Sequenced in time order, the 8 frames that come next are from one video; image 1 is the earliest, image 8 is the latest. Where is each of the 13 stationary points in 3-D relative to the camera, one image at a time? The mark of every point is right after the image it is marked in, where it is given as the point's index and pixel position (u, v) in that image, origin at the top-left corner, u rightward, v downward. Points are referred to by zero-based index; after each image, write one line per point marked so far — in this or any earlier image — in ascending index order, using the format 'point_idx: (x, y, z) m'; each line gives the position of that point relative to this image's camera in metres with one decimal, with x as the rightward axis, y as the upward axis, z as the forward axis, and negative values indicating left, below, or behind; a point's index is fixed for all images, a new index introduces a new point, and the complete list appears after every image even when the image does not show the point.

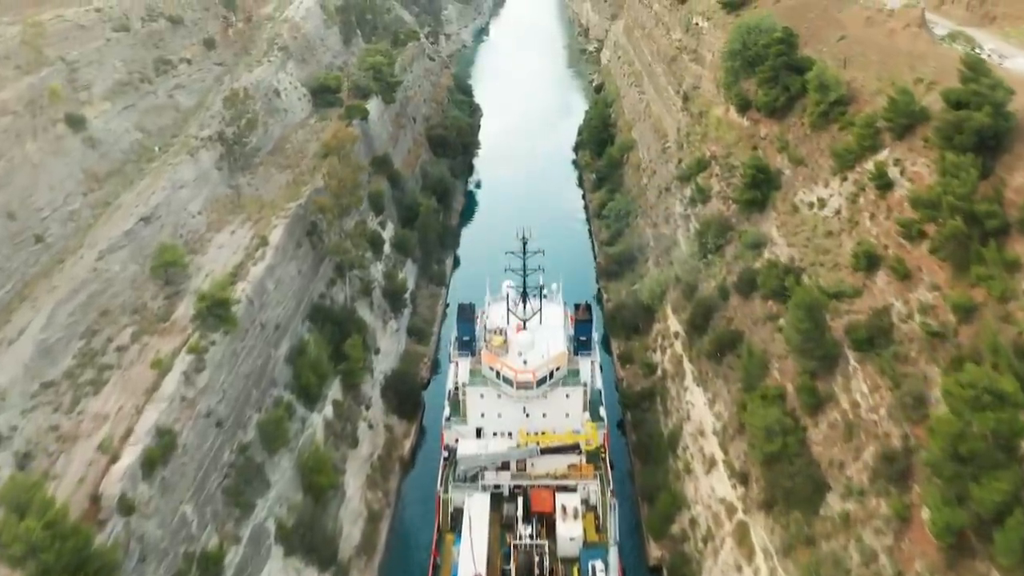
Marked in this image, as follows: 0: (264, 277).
0: (-6.2, +0.3, +18.1) m
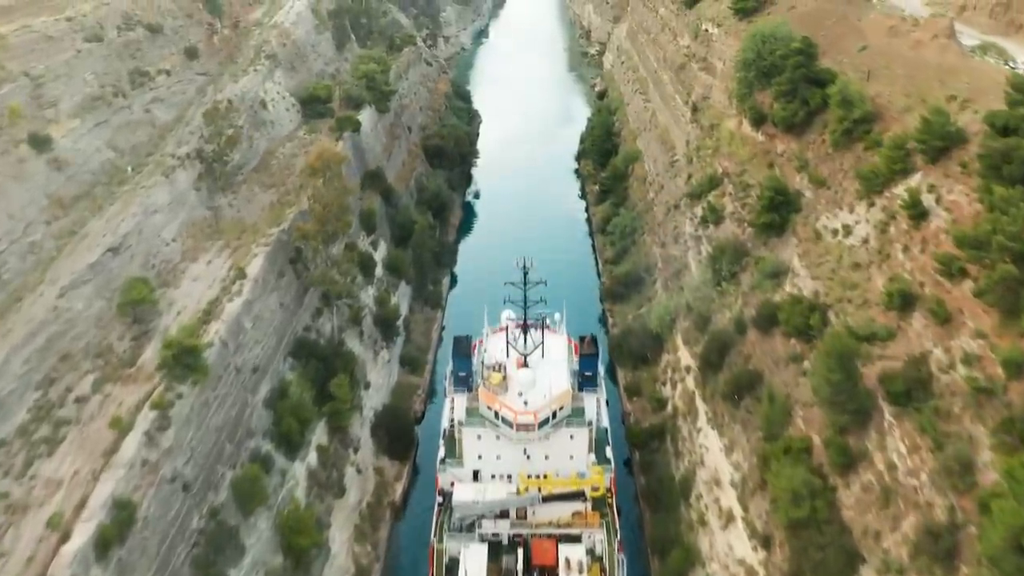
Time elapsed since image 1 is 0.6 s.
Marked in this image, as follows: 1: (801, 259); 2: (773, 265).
0: (-6.2, -0.6, +16.6) m
1: (+7.6, +0.8, +19.0) m
2: (+7.1, +0.6, +19.6) m
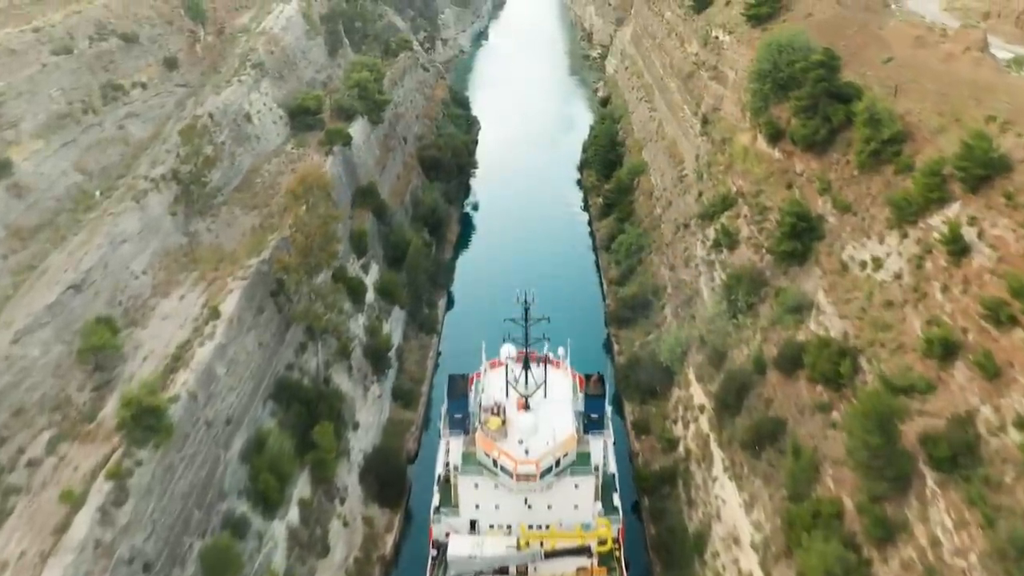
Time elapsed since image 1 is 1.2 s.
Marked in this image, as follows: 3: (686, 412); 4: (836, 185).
0: (-6.2, -1.5, +15.1) m
1: (+7.6, -0.1, +17.5) m
2: (+7.1, -0.3, +18.1) m
3: (+4.8, -3.4, +19.9) m
4: (+8.6, +2.7, +19.4) m
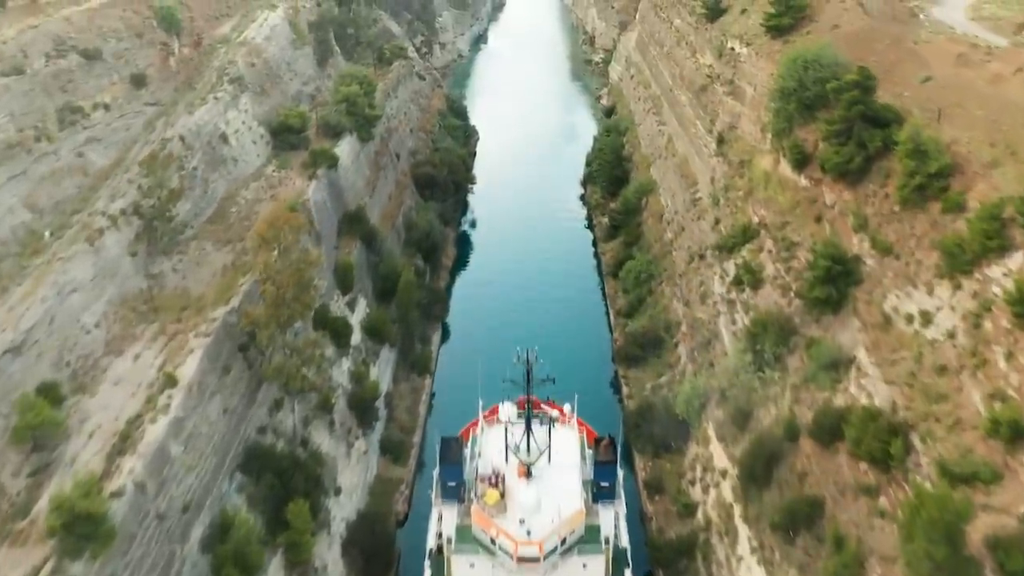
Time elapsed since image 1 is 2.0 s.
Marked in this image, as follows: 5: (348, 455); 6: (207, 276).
0: (-6.3, -2.7, +13.1) m
1: (+7.6, -1.3, +15.5) m
2: (+7.1, -1.4, +16.1) m
3: (+4.8, -4.6, +18.0) m
4: (+8.6, +1.6, +17.3) m
5: (-4.1, -4.2, +18.4) m
6: (-7.7, +0.3, +18.3) m
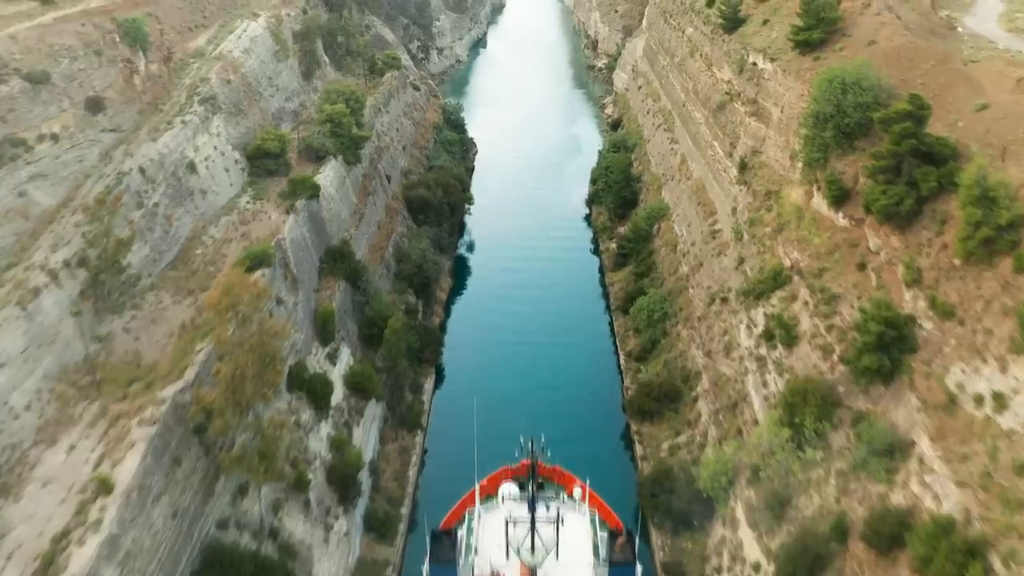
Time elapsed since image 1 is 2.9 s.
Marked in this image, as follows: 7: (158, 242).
0: (-6.2, -4.1, +10.9) m
1: (+7.6, -2.7, +13.2) m
2: (+7.1, -2.8, +13.8) m
3: (+4.8, -5.9, +15.7) m
4: (+8.6, +0.2, +15.0) m
5: (-4.1, -5.6, +16.1) m
6: (-7.7, -1.1, +16.0) m
7: (-8.7, +1.1, +17.9) m
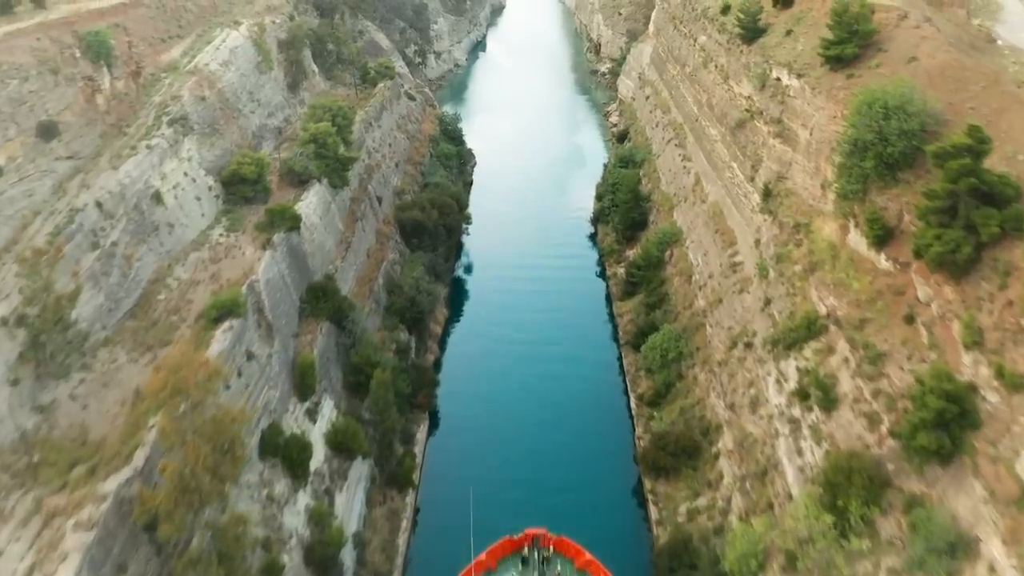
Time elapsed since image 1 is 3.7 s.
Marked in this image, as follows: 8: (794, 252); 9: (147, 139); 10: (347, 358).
0: (-6.2, -5.3, +8.9) m
1: (+7.6, -3.9, +11.2) m
2: (+7.1, -4.0, +11.8) m
3: (+4.8, -7.1, +13.7) m
4: (+8.7, -1.0, +13.0) m
5: (-4.1, -6.7, +14.1) m
6: (-7.7, -2.2, +14.0) m
7: (-8.7, 0.0, +16.0) m
8: (+7.2, +0.9, +18.4) m
9: (-9.8, +4.0, +19.4) m
10: (-4.5, -1.9, +19.4) m
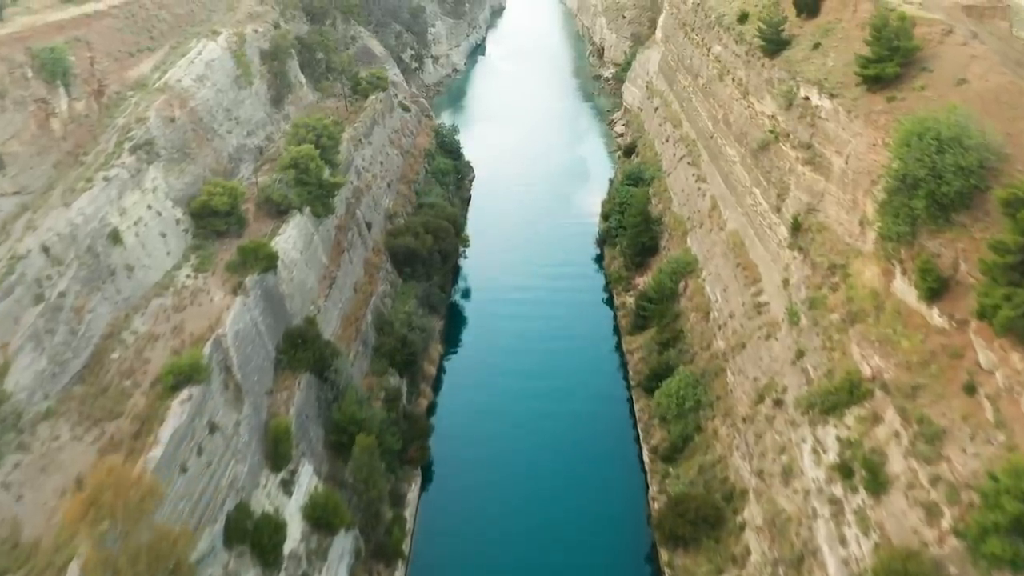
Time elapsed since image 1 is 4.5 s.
0: (-6.2, -6.6, +7.0) m
1: (+7.6, -5.1, +9.2) m
2: (+7.1, -5.2, +9.9) m
3: (+4.8, -8.3, +11.8) m
4: (+8.7, -2.1, +11.0) m
5: (-4.1, -7.9, +12.2) m
6: (-7.6, -3.4, +12.1) m
7: (-8.7, -1.2, +14.0) m
8: (+7.2, -0.2, +16.4) m
9: (-9.8, +2.8, +17.4) m
10: (-4.4, -3.0, +17.4) m
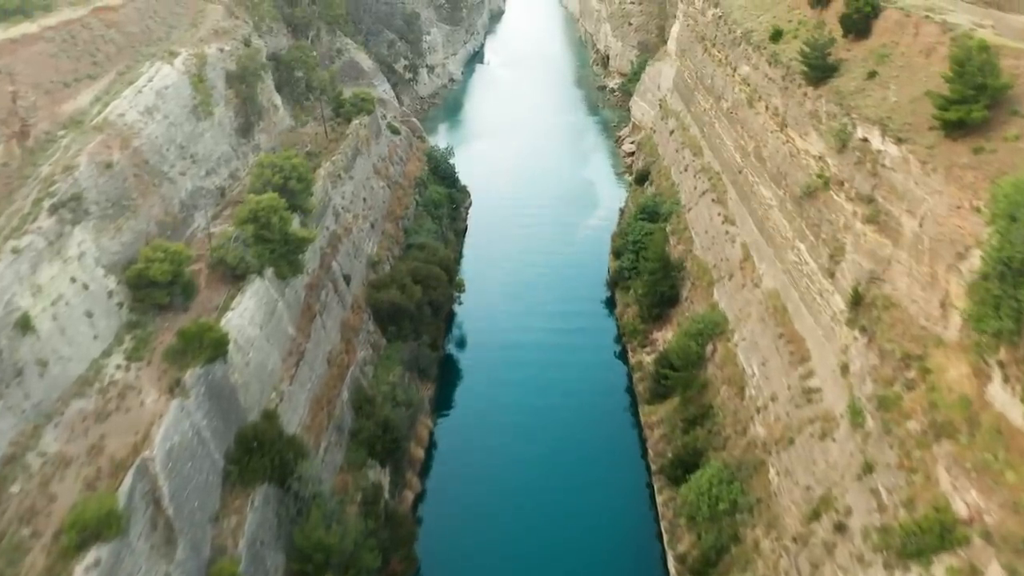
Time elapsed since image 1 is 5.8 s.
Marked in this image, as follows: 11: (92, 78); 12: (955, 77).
0: (-6.2, -8.5, +4.0) m
1: (+7.6, -6.9, +6.2) m
2: (+7.2, -7.1, +6.9) m
3: (+4.9, -10.1, +8.8) m
4: (+8.7, -4.0, +8.0) m
5: (-4.0, -9.8, +9.2) m
6: (-7.6, -5.3, +9.0) m
7: (-8.7, -3.0, +10.9) m
8: (+7.2, -2.1, +13.3) m
9: (-9.7, +1.0, +14.3) m
10: (-4.4, -4.8, +14.4) m
11: (-11.2, +5.6, +19.4) m
12: (+8.8, +4.2, +14.4) m
